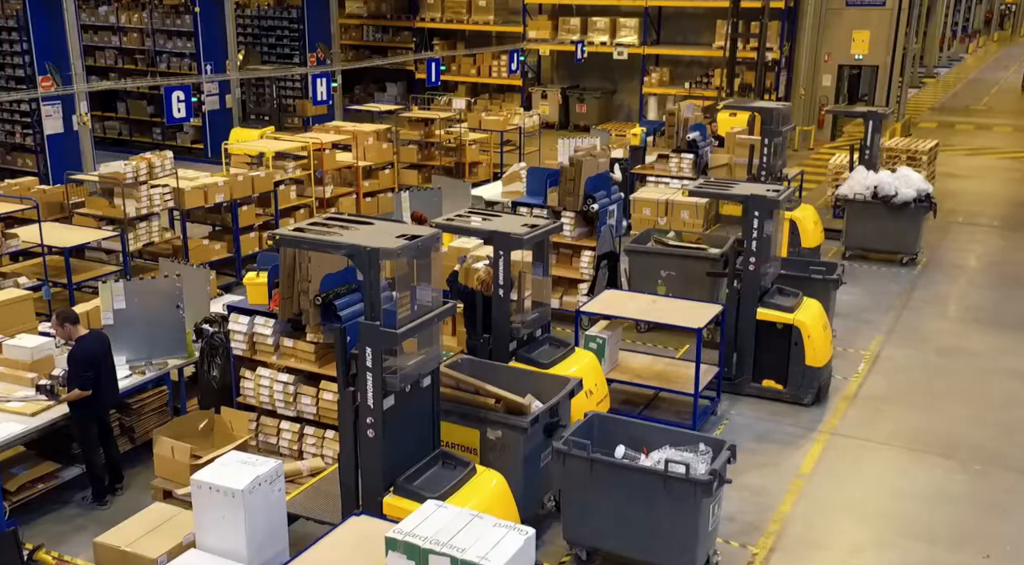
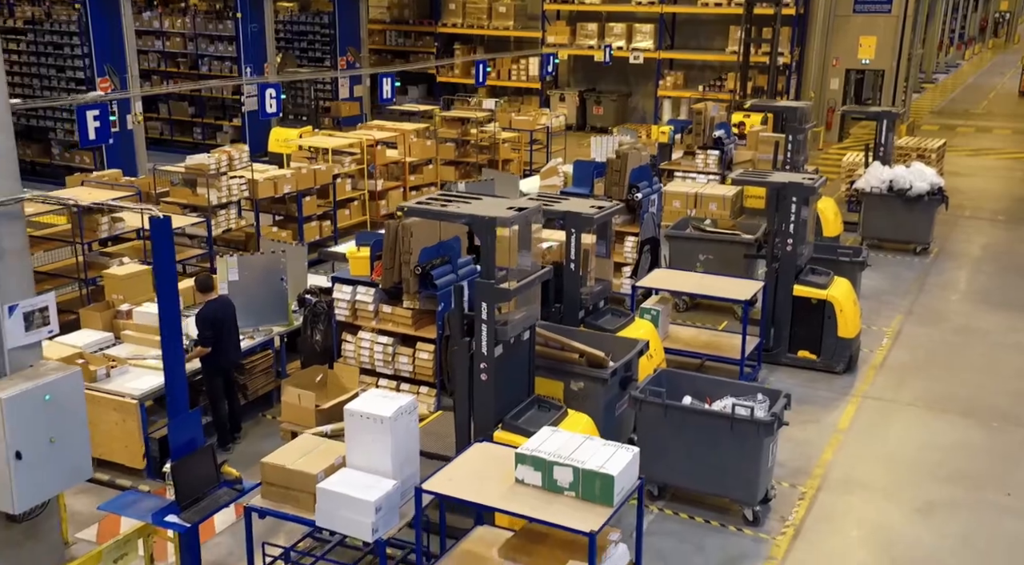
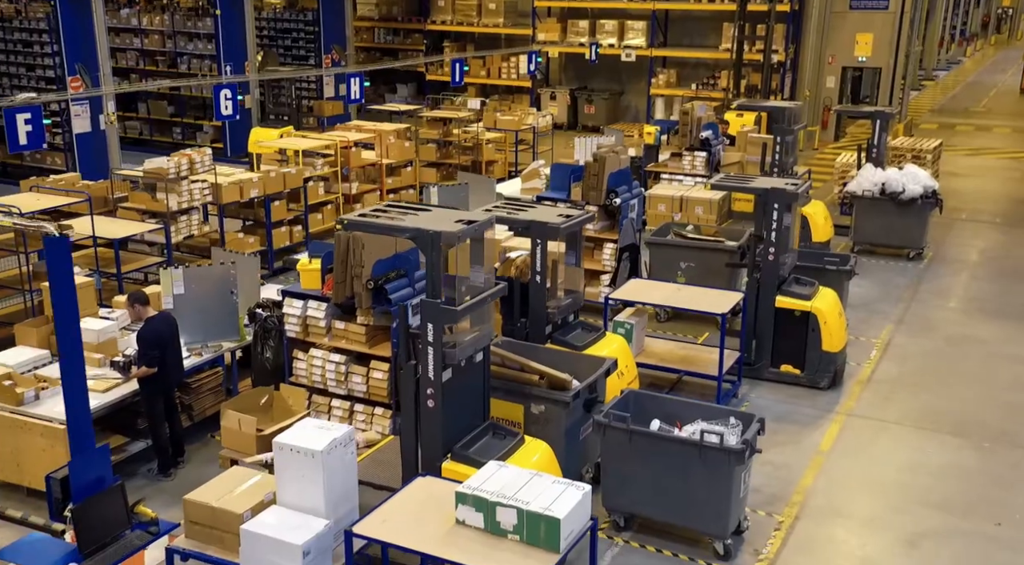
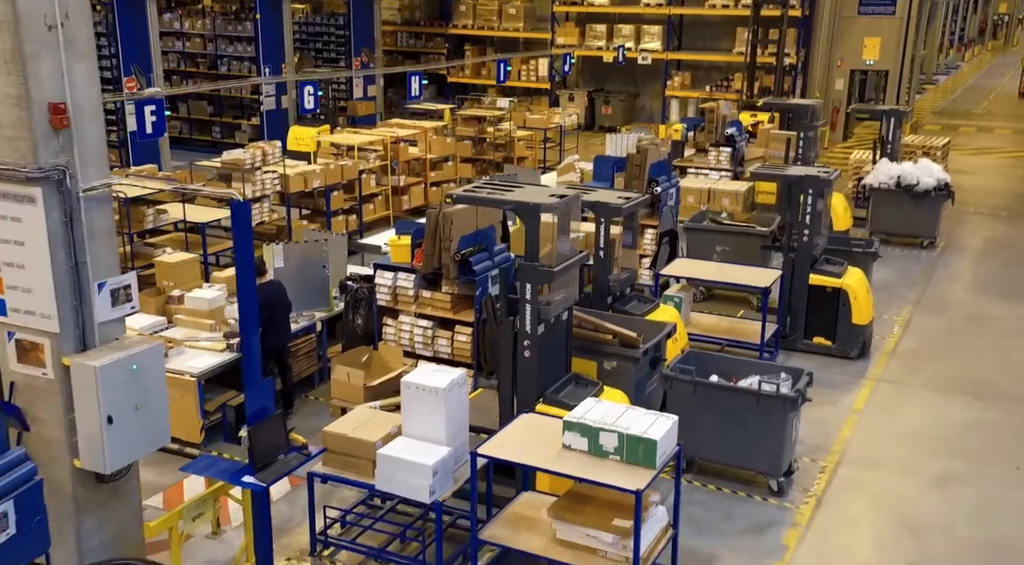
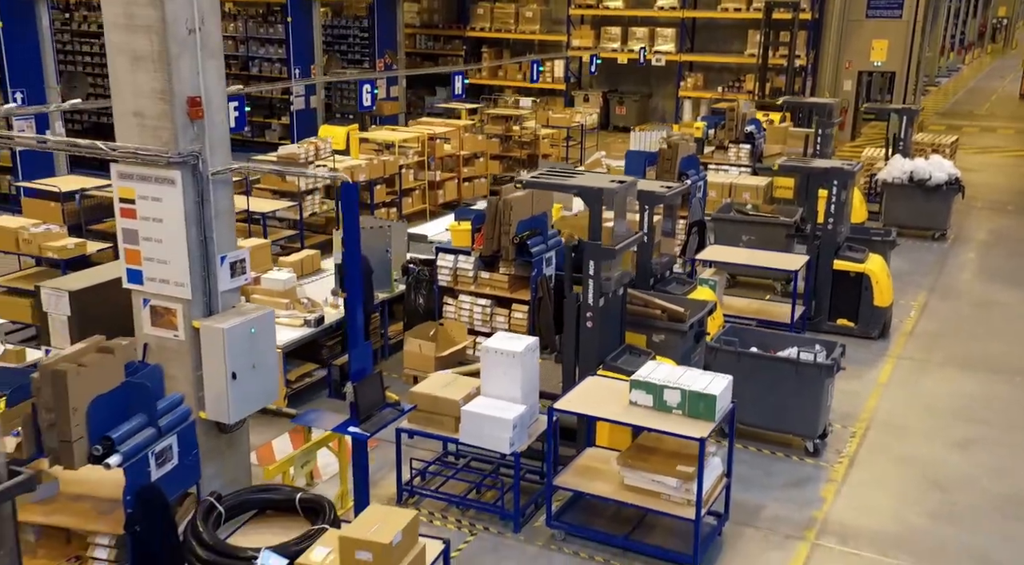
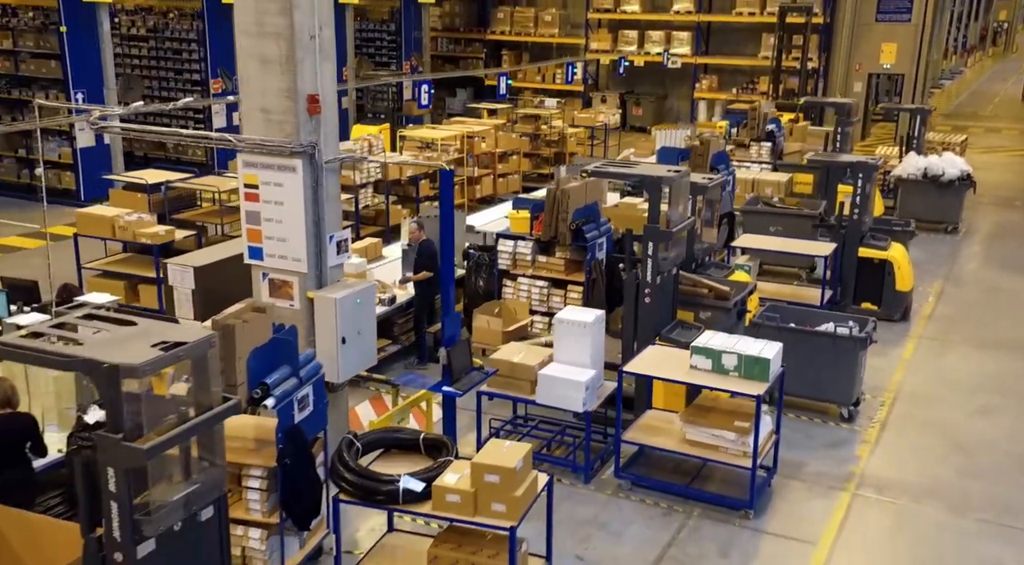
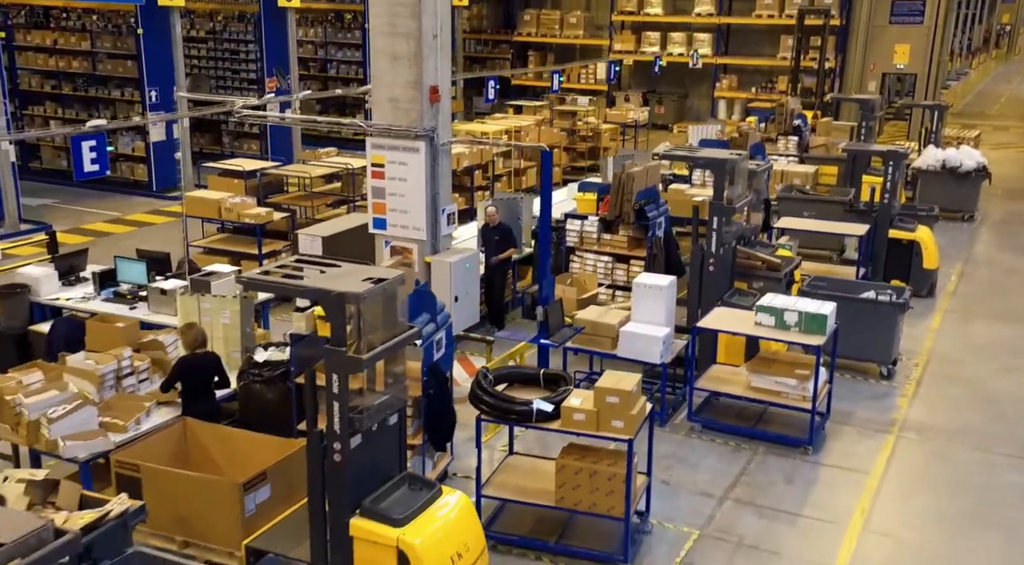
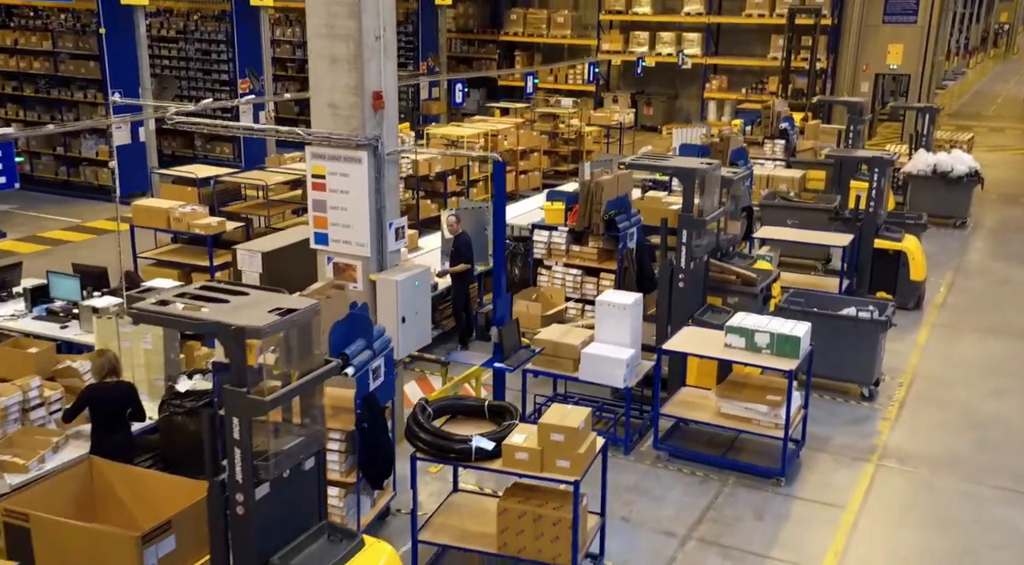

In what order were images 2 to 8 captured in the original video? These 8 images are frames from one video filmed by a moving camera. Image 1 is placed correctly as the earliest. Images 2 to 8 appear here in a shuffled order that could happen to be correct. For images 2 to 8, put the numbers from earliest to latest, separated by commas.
3, 2, 4, 5, 6, 8, 7
